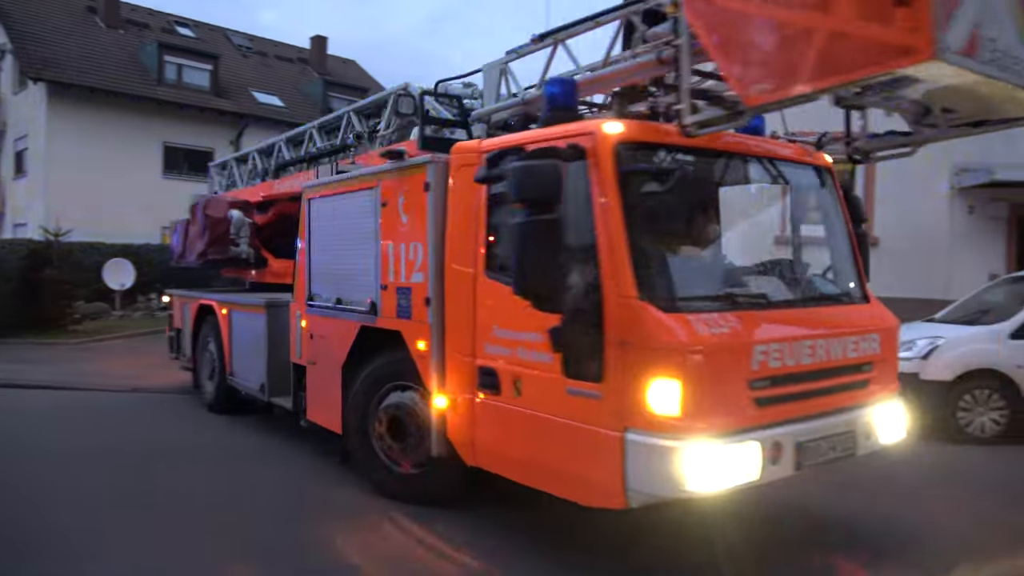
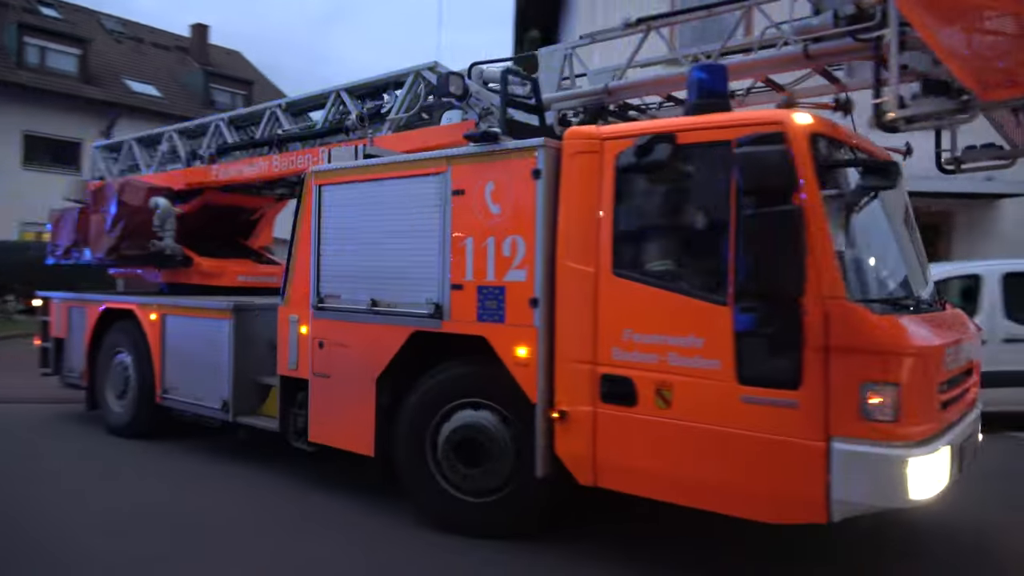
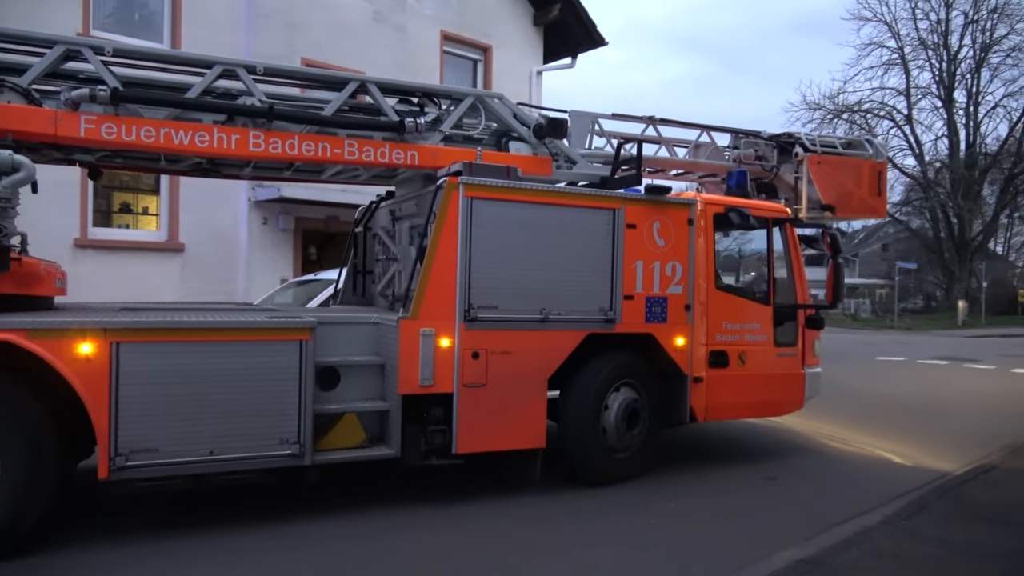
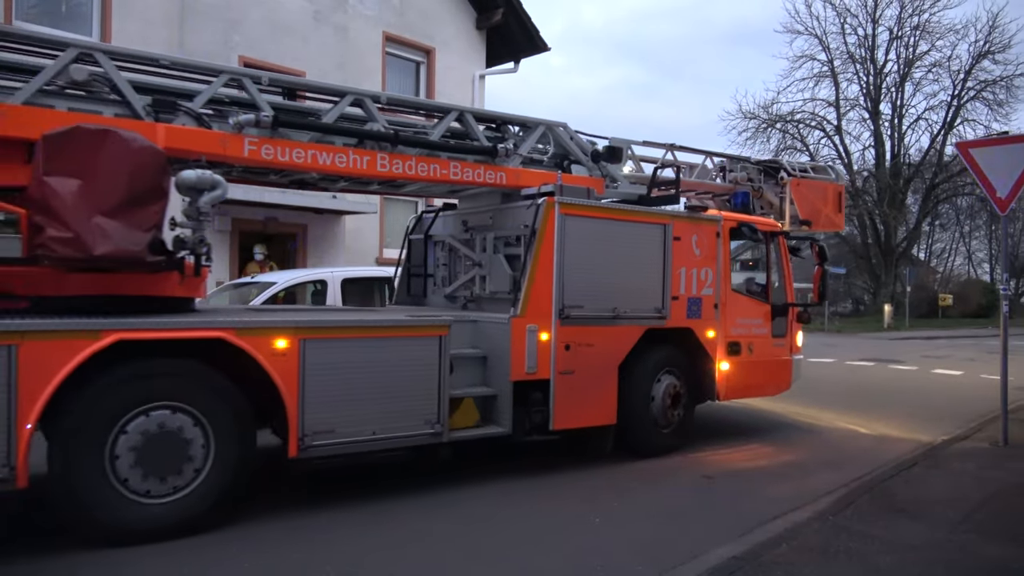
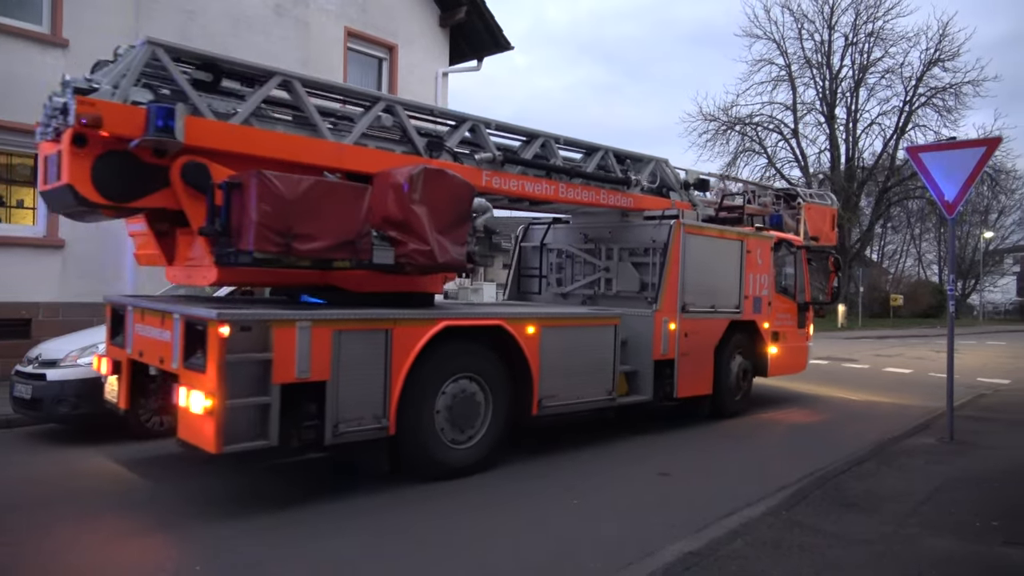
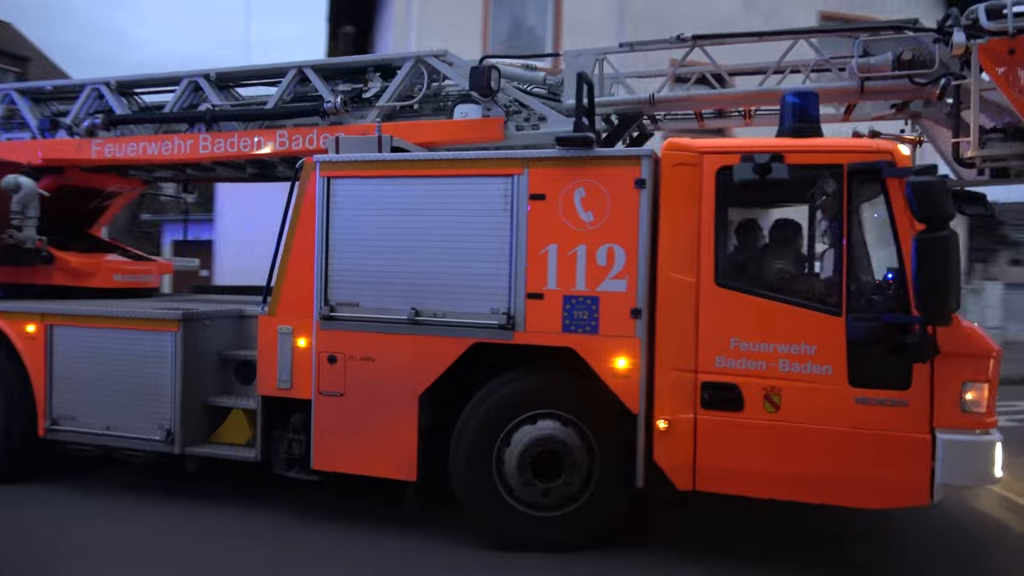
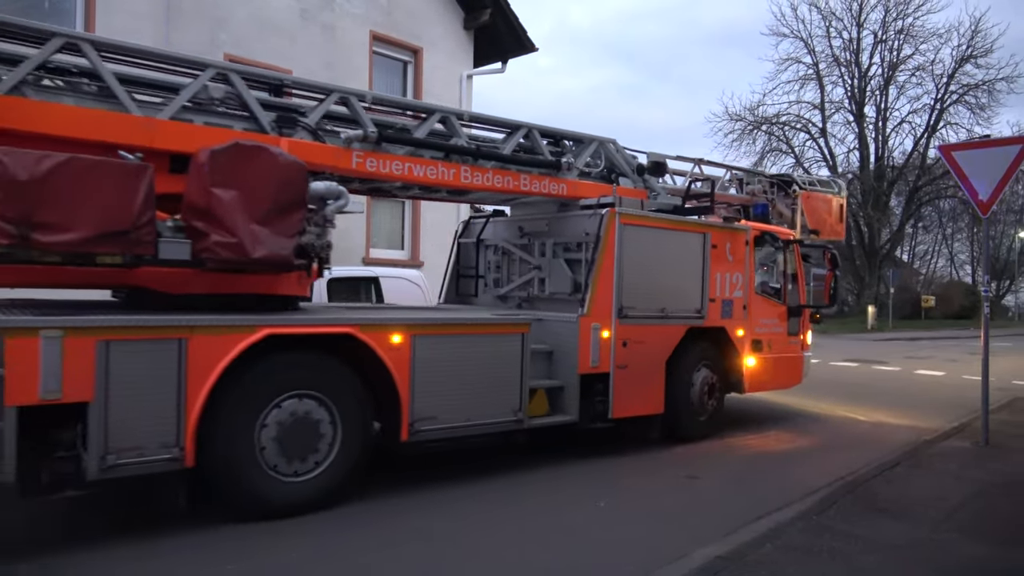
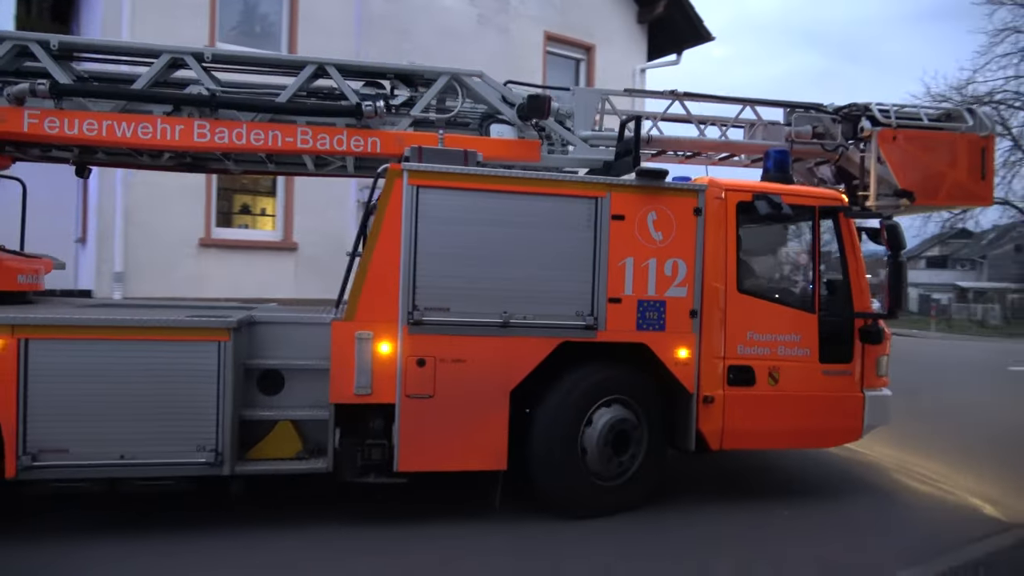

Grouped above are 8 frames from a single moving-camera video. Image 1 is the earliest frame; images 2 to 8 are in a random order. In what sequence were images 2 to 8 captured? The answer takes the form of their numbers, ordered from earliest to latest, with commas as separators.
2, 6, 8, 3, 4, 7, 5
